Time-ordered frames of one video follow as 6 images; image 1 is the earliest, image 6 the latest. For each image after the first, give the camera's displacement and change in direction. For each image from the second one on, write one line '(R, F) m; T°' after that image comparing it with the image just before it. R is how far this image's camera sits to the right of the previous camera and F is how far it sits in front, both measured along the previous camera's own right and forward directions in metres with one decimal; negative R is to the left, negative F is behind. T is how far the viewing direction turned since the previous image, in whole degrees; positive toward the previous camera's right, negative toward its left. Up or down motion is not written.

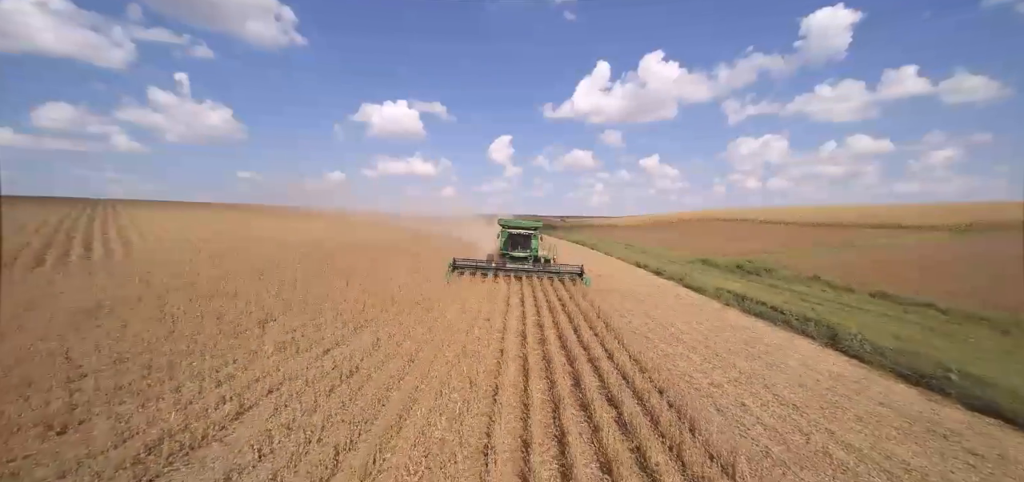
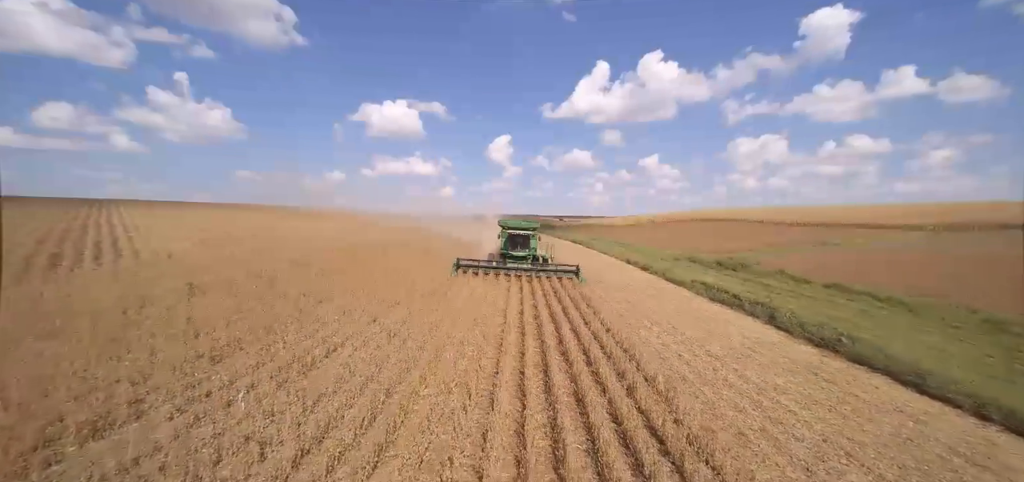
(+0.4, -1.9) m; 0°
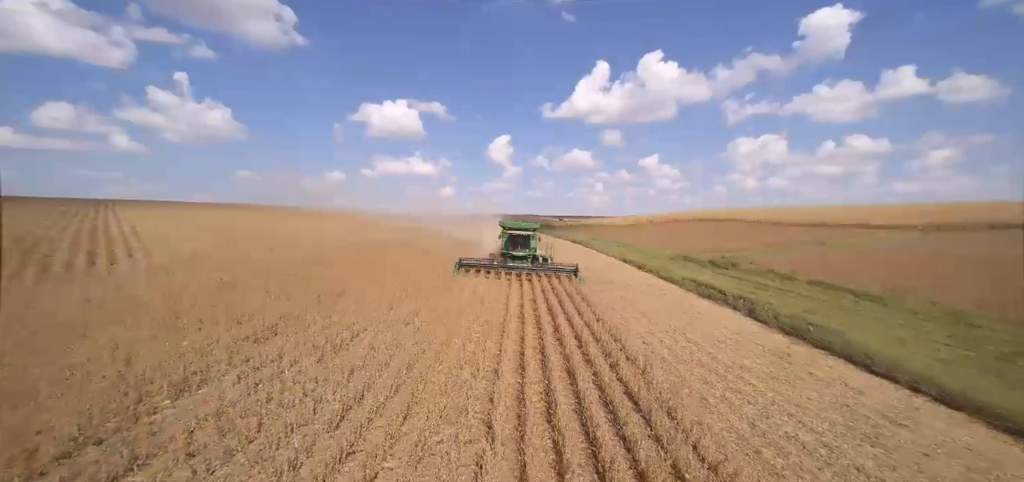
(0.0, -0.9) m; 0°
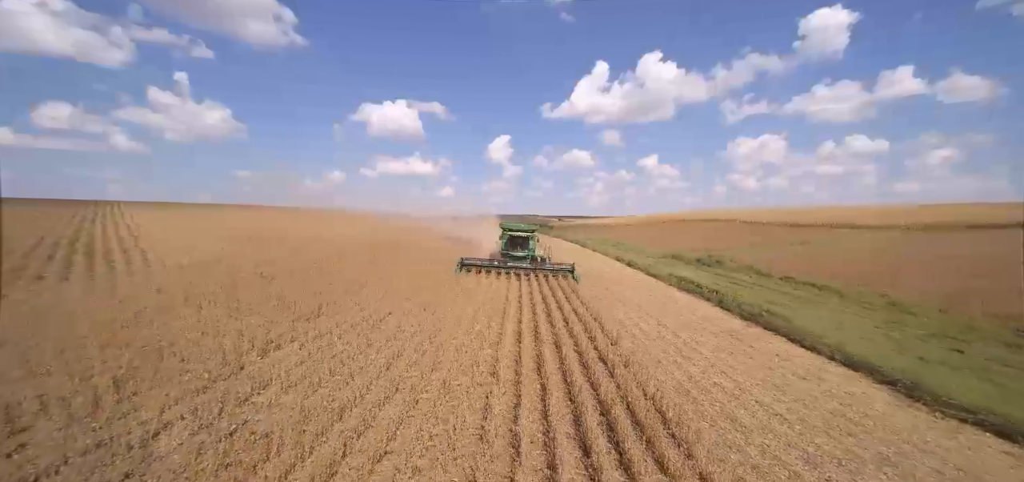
(0.0, -1.9) m; 0°
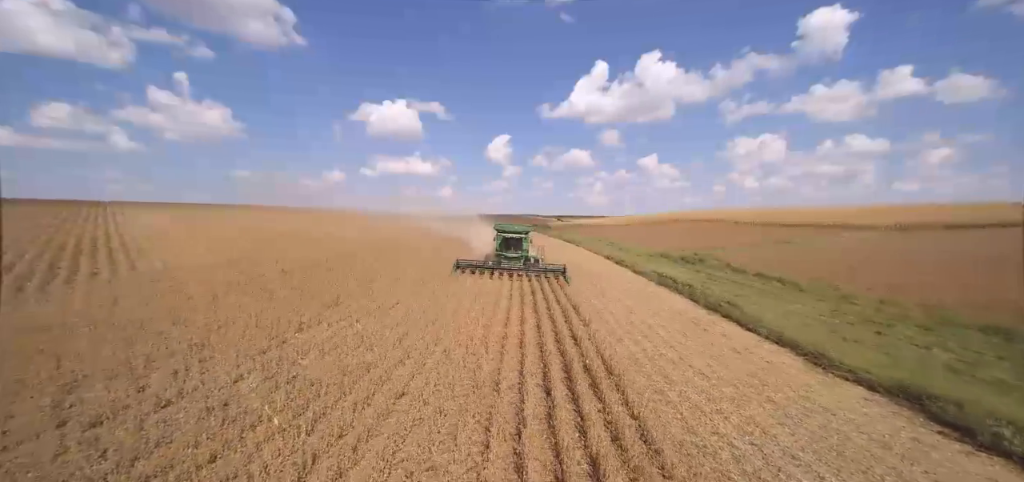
(+0.3, -1.8) m; 0°
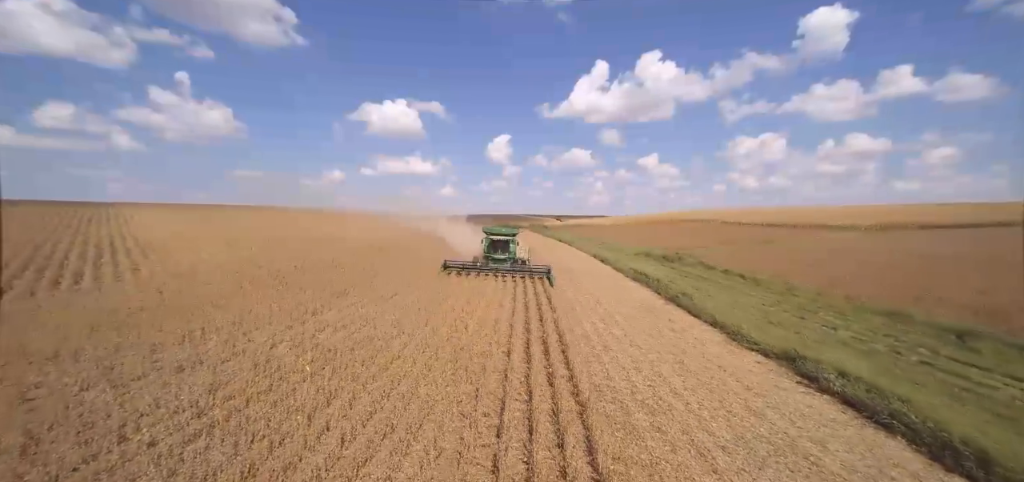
(+0.7, -2.1) m; 0°
